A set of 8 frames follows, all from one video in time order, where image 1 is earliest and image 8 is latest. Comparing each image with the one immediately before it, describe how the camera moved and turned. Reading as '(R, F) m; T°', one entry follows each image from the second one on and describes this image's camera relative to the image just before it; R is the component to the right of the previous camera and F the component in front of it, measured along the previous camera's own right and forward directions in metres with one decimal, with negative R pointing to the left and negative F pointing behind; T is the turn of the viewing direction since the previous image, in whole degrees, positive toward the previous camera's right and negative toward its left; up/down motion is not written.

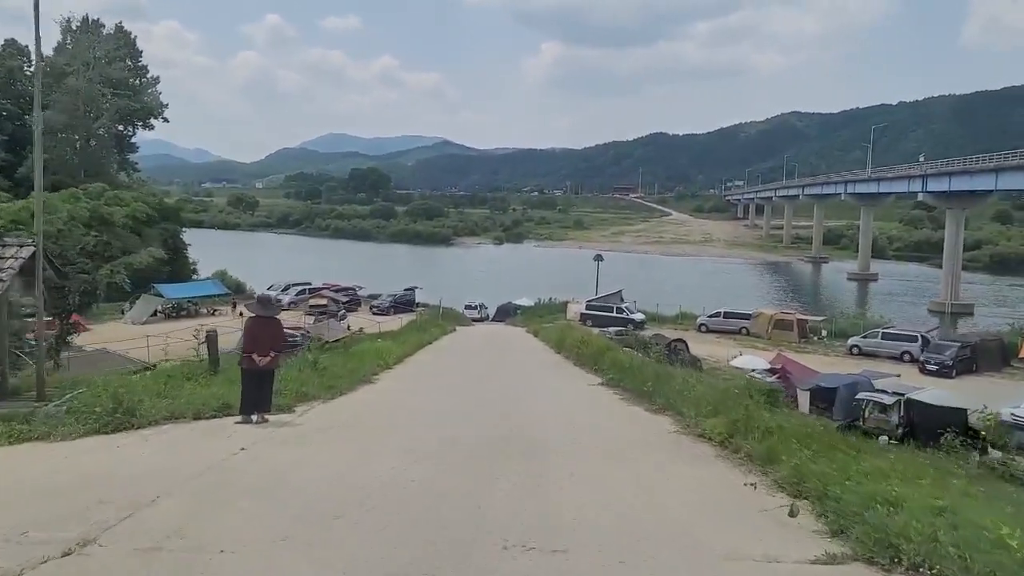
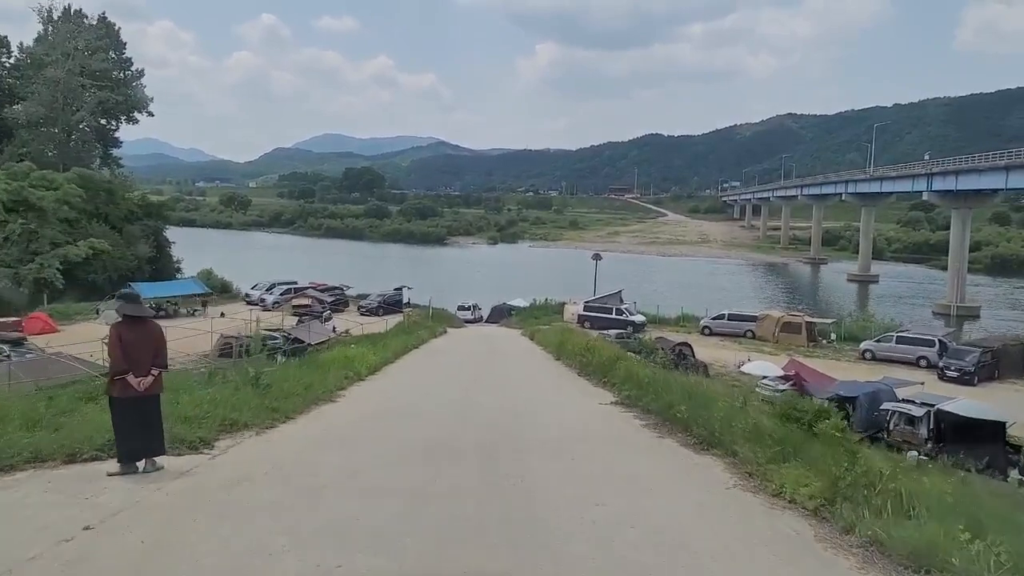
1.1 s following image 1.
(0.0, +1.9) m; 0°
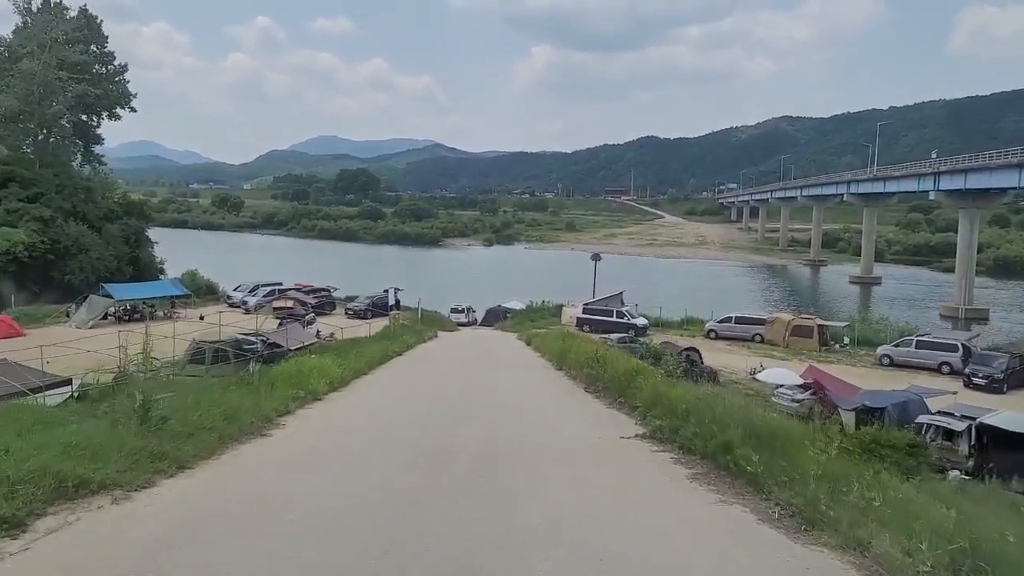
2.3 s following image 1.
(0.0, +2.0) m; 0°
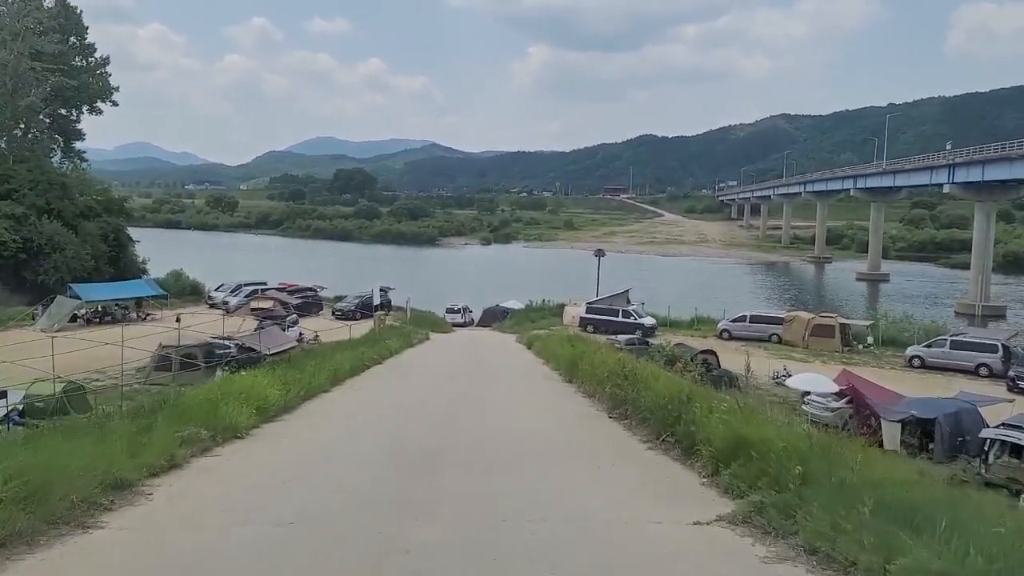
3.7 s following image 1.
(0.0, +2.5) m; 0°
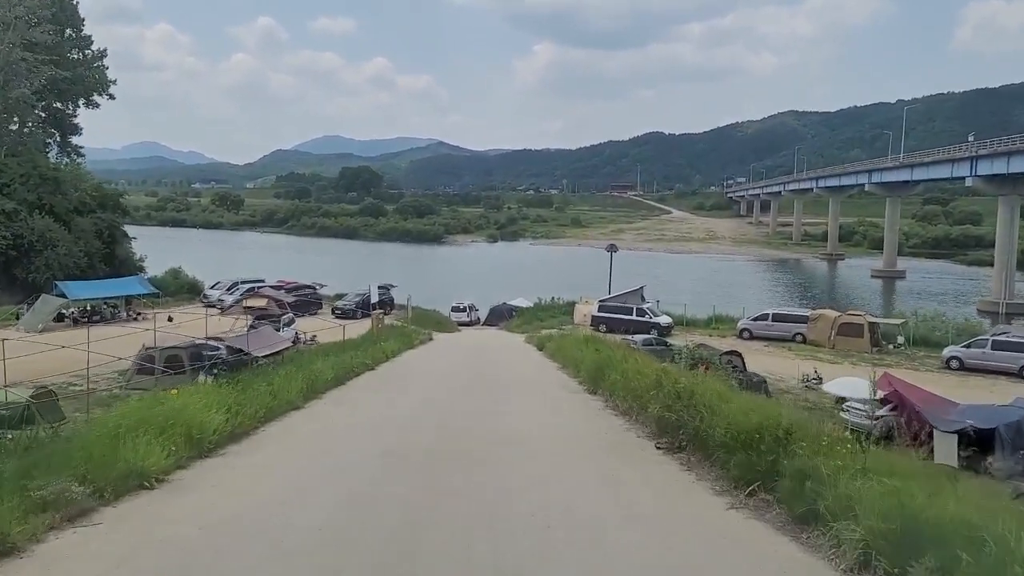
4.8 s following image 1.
(-0.1, +1.8) m; 0°
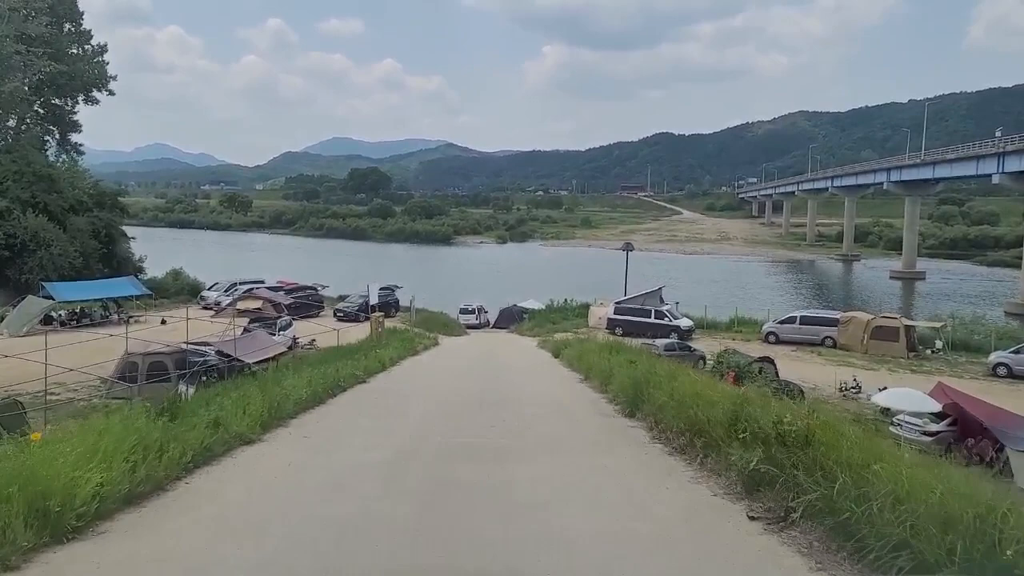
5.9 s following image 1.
(-0.1, +1.8) m; -1°
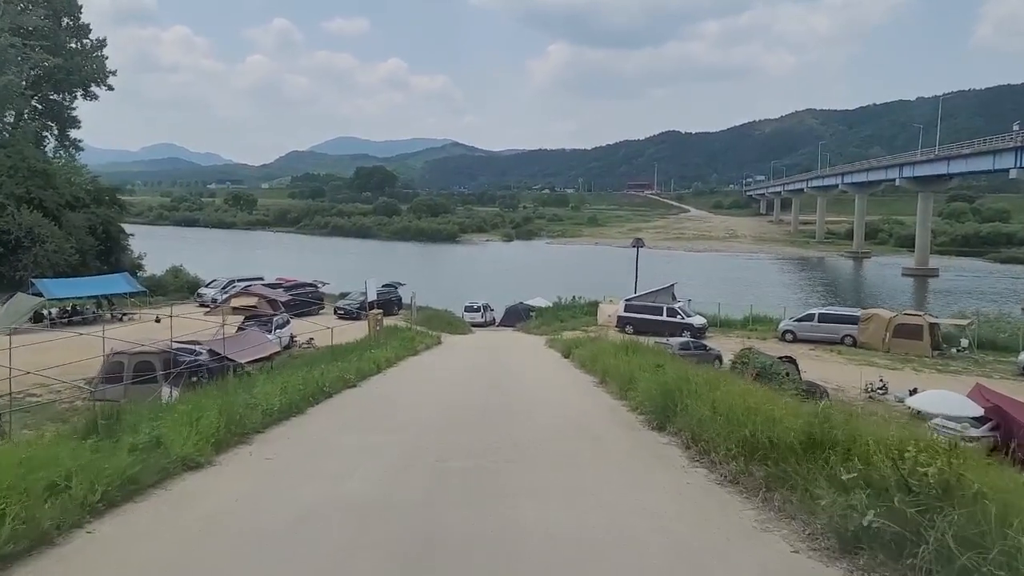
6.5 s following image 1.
(0.0, +1.1) m; 0°
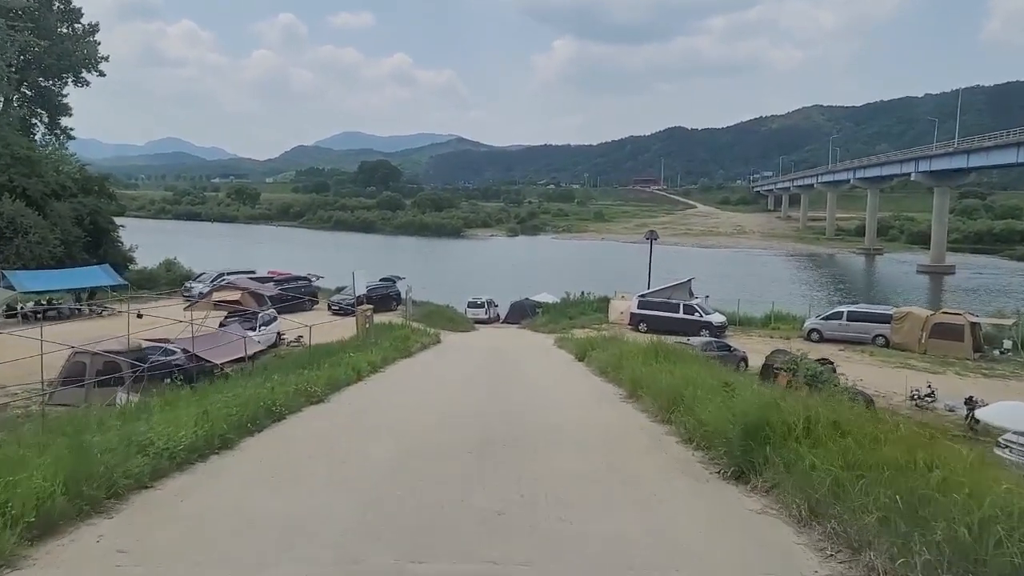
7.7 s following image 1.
(0.0, +2.1) m; 0°
